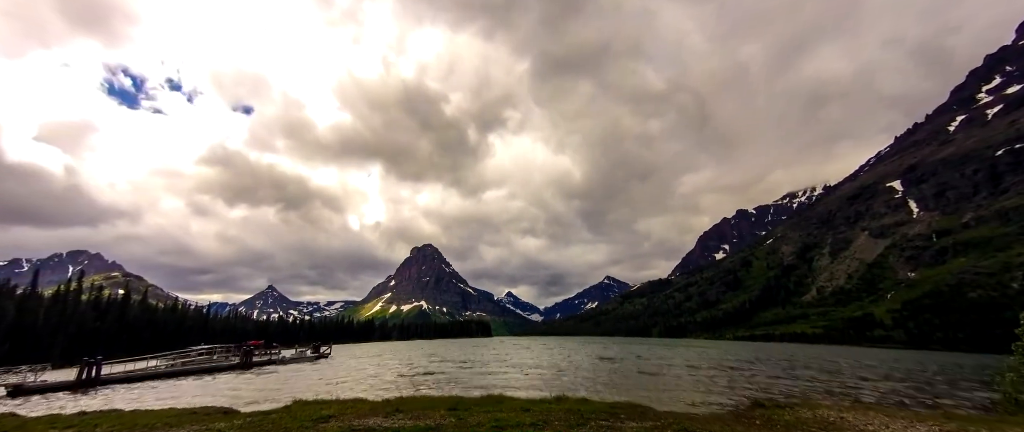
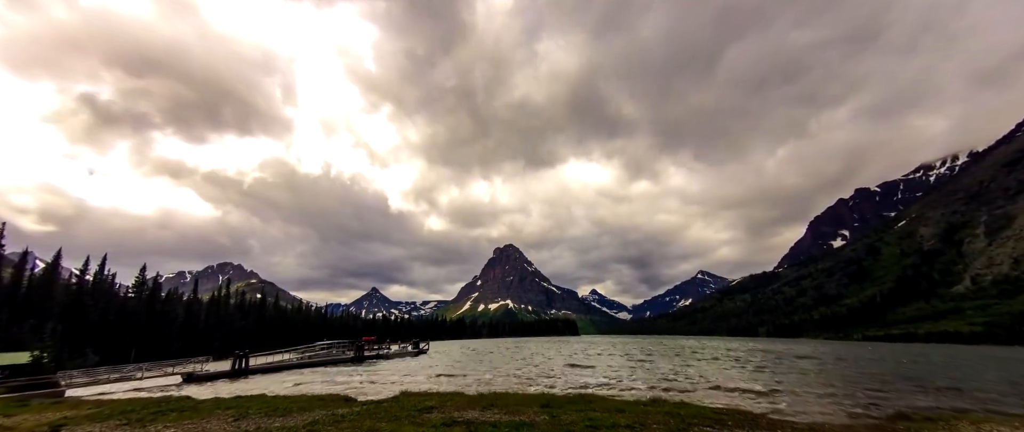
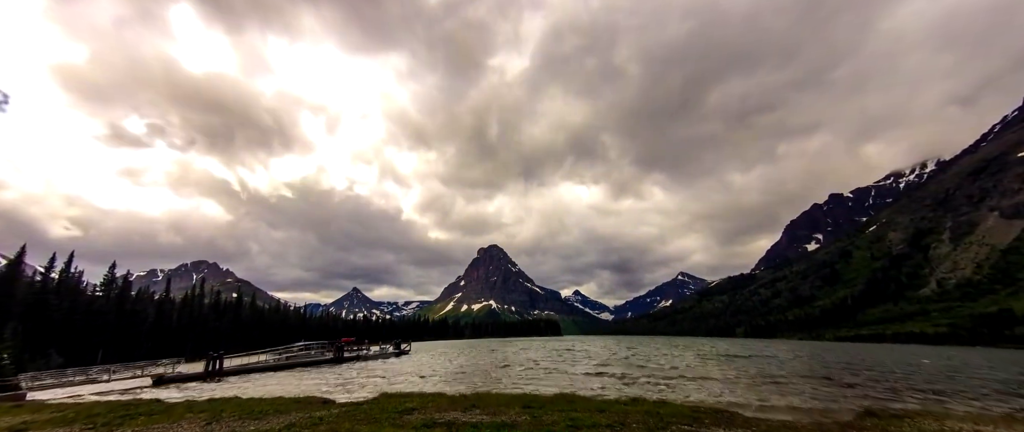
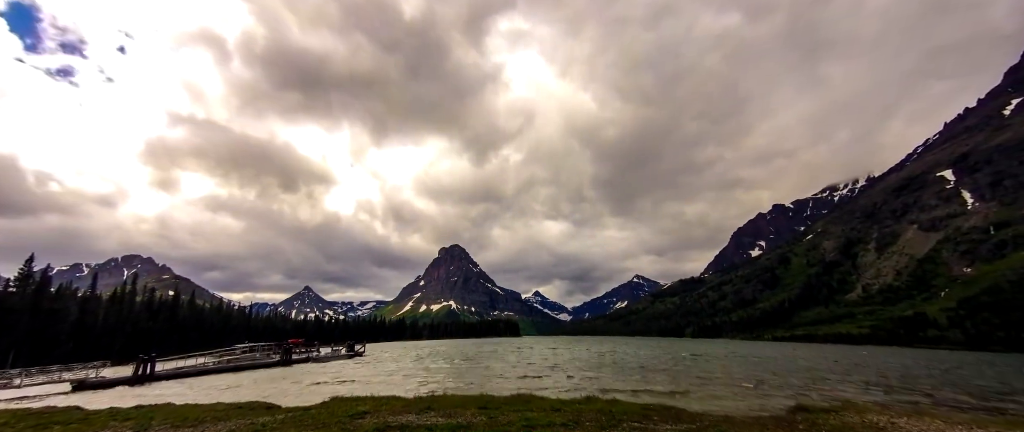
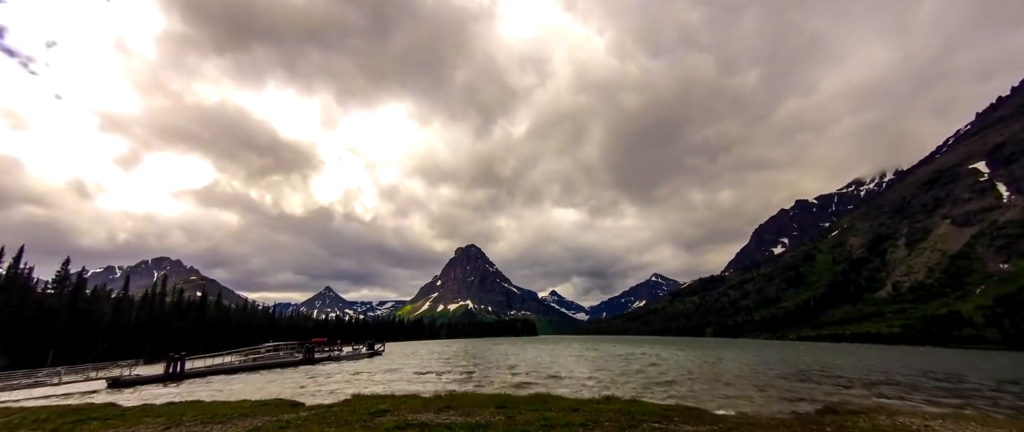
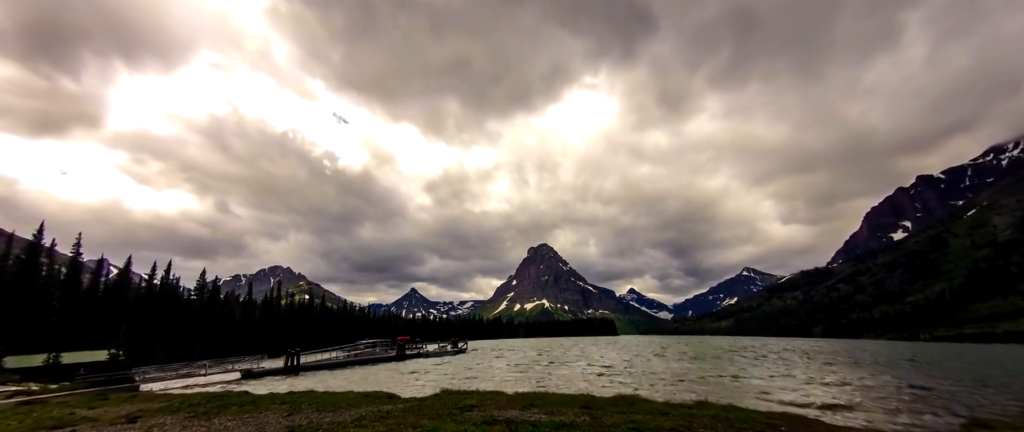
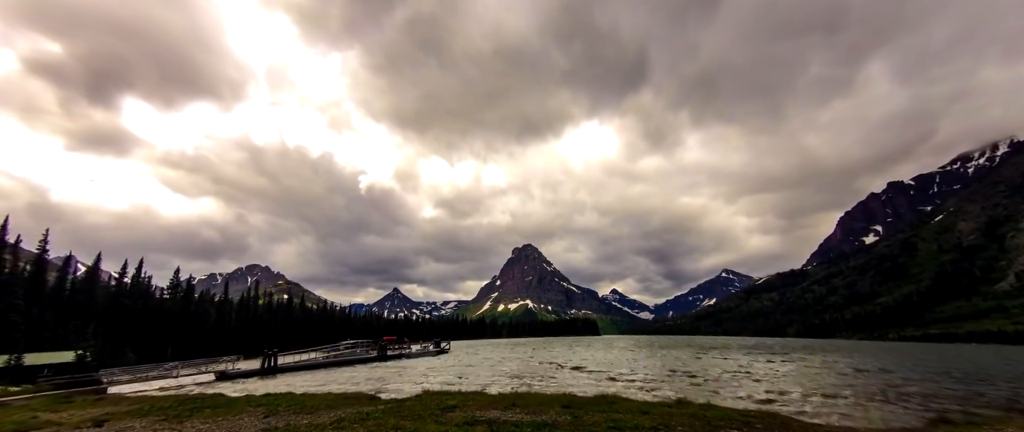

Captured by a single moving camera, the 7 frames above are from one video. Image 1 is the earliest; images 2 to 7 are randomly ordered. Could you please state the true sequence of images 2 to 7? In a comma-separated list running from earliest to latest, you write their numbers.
4, 5, 3, 2, 7, 6
